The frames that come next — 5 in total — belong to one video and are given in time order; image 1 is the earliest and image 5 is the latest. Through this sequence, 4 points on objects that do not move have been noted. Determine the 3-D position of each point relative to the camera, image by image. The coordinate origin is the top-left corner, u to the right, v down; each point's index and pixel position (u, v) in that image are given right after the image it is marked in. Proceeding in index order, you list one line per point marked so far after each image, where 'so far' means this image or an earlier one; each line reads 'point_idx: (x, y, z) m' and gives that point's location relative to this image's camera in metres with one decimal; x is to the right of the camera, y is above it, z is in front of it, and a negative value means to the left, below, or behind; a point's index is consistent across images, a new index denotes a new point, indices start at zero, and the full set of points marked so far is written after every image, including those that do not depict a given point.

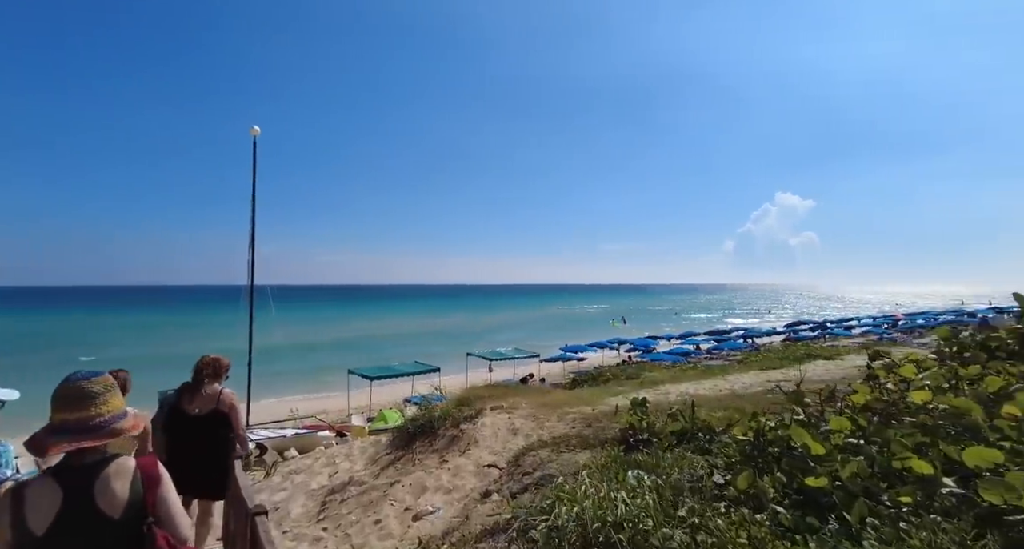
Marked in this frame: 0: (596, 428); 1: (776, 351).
0: (+1.2, -2.2, +7.2) m
1: (+9.7, -2.8, +18.5) m
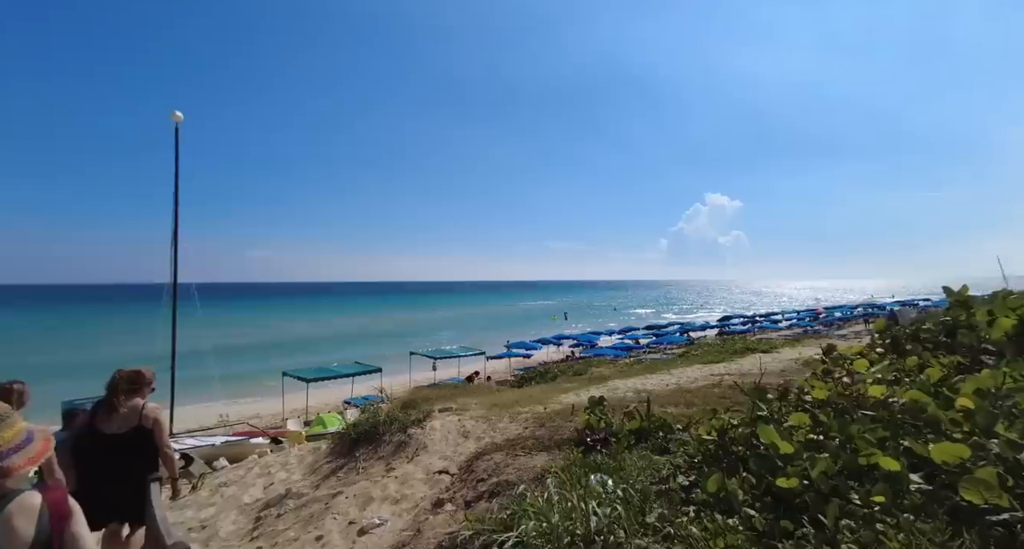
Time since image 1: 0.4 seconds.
0: (+0.6, -2.2, +7.0) m
1: (+7.7, -2.7, +19.2) m
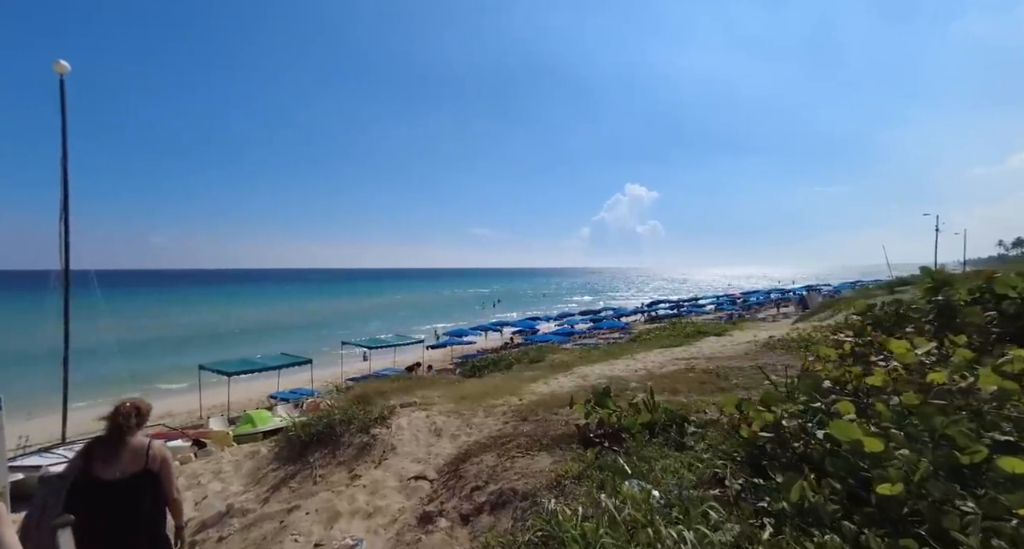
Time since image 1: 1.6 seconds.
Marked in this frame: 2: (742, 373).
0: (+0.4, -1.9, +6.4) m
1: (+5.7, -2.1, +19.4) m
2: (+4.0, -1.7, +8.9) m
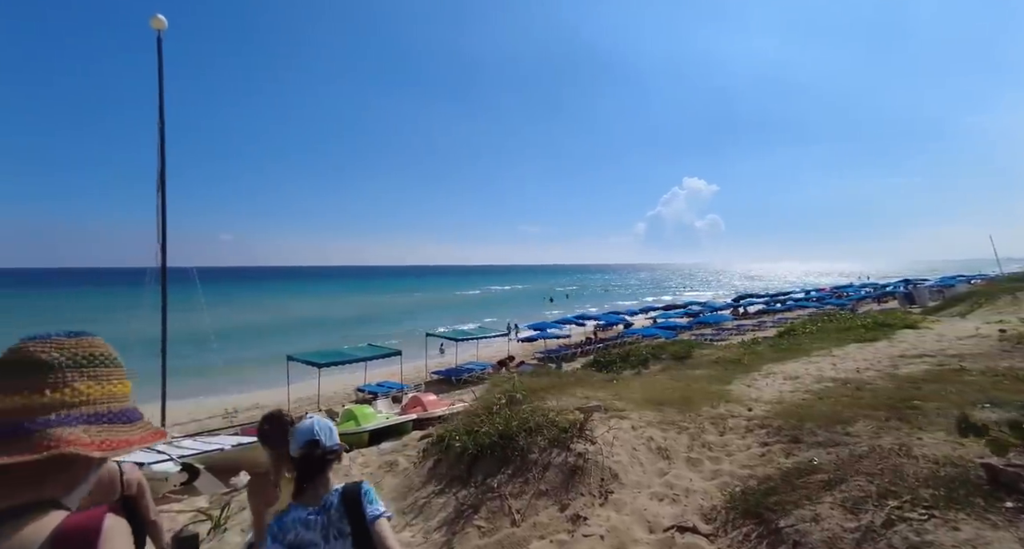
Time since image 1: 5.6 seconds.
0: (+2.8, -1.5, +4.2) m
1: (+9.6, -1.6, +16.6) m
2: (+6.8, -1.3, +6.2) m
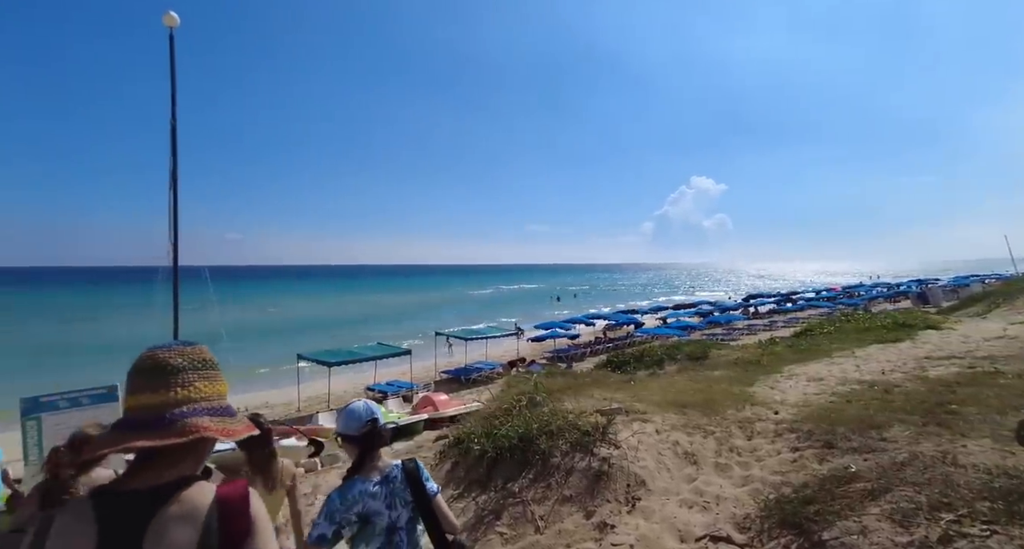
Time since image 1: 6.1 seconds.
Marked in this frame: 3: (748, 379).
0: (+3.0, -1.5, +4.0) m
1: (+10.0, -1.6, +16.3) m
2: (+7.0, -1.3, +6.0) m
3: (+3.9, -1.7, +8.3) m
